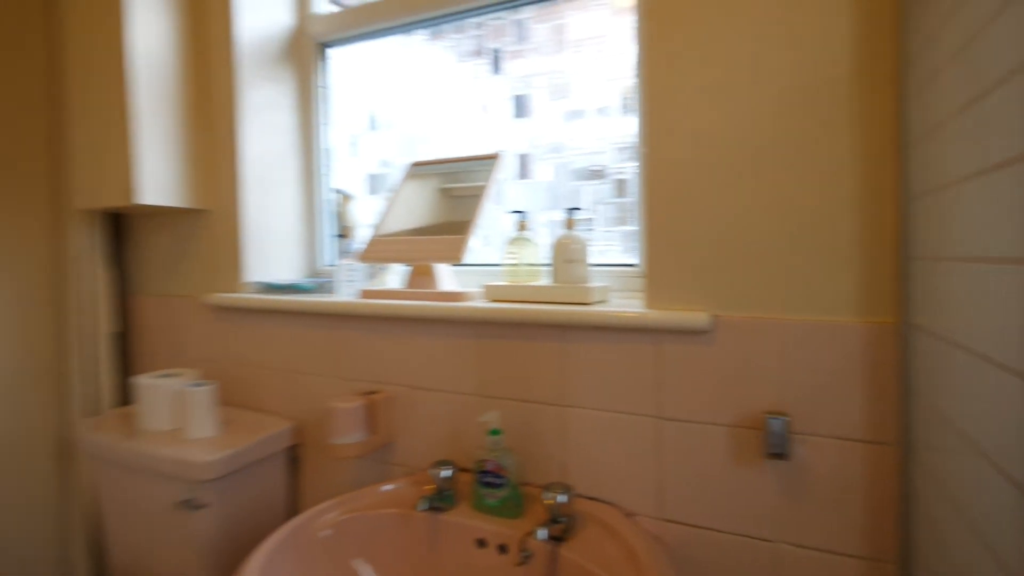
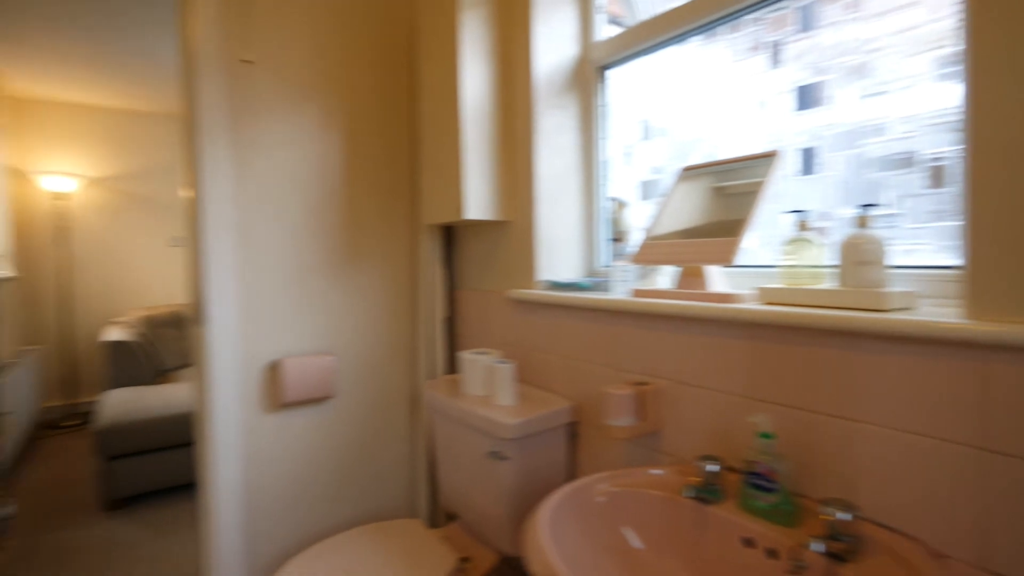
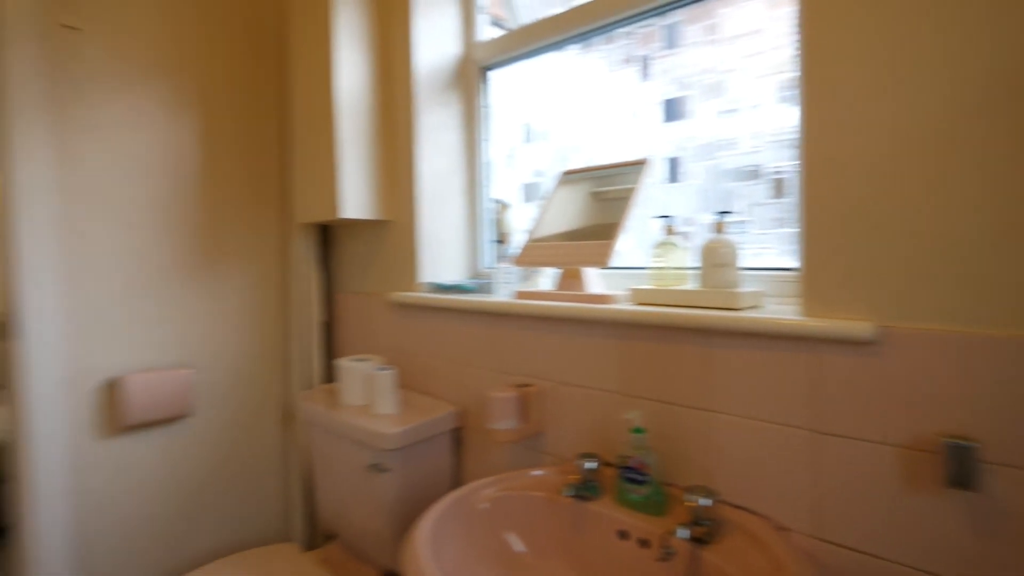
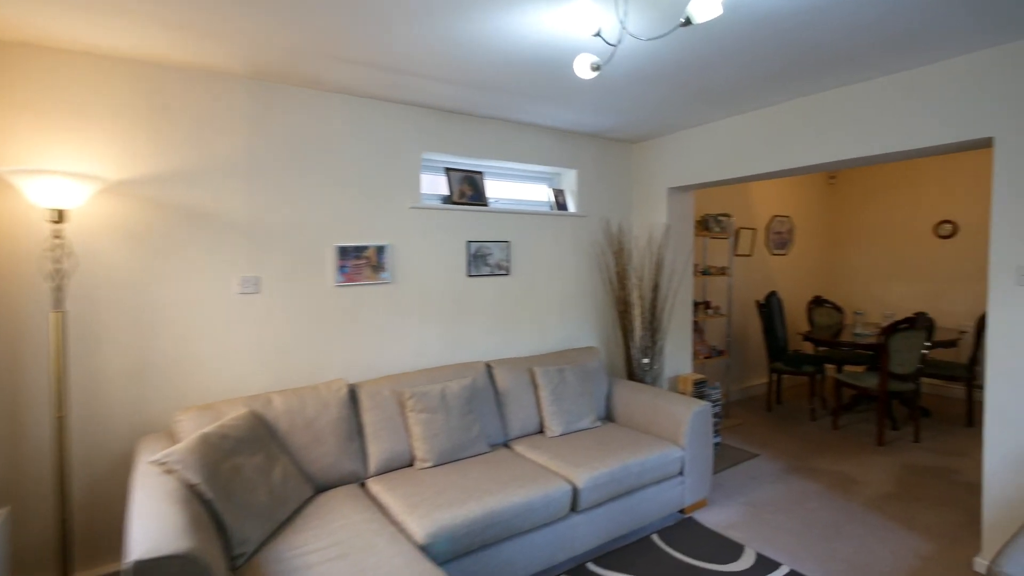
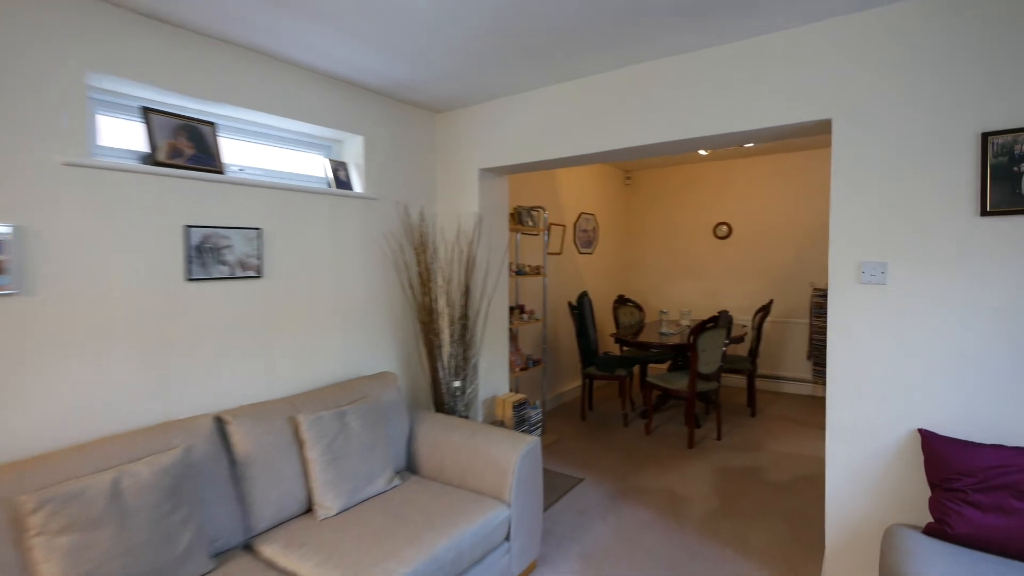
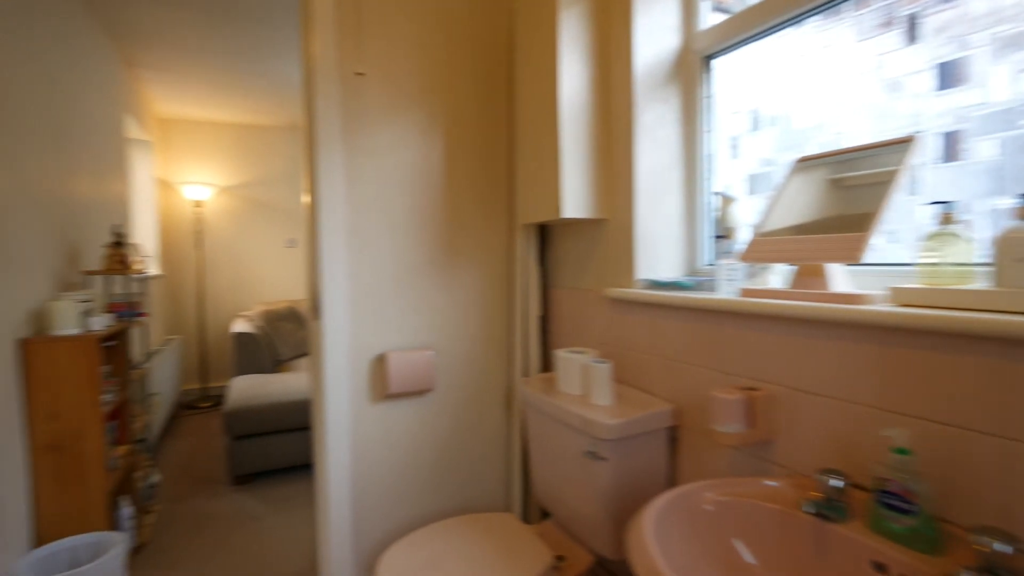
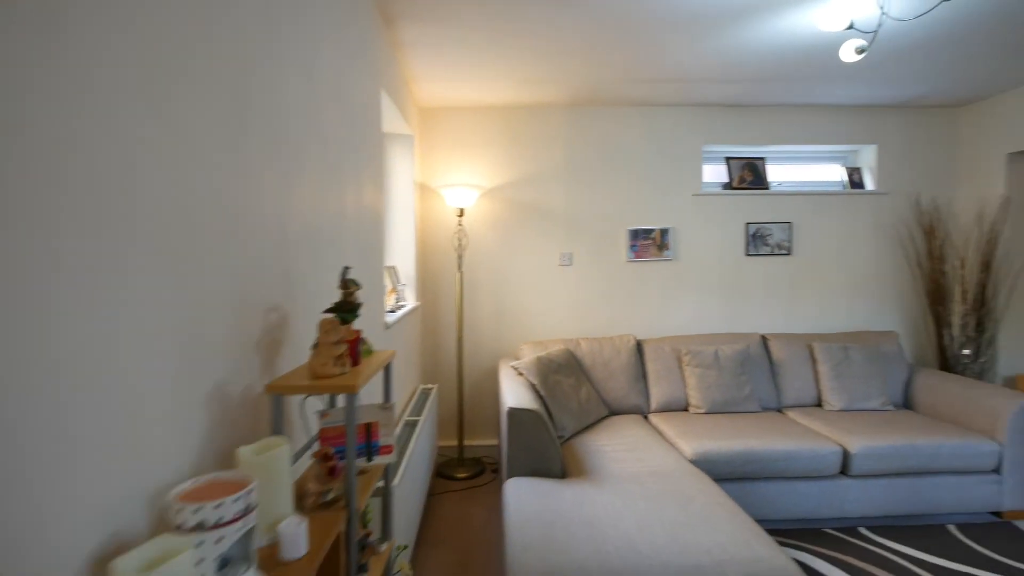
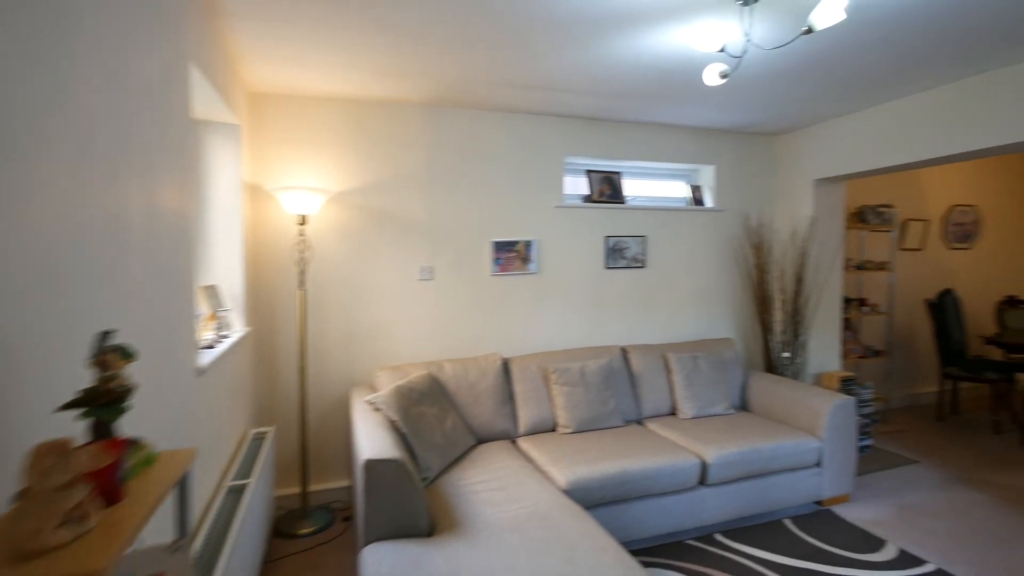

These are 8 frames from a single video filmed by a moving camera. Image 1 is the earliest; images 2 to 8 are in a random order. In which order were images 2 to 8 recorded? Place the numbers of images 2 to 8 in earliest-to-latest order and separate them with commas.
3, 2, 6, 7, 8, 4, 5
